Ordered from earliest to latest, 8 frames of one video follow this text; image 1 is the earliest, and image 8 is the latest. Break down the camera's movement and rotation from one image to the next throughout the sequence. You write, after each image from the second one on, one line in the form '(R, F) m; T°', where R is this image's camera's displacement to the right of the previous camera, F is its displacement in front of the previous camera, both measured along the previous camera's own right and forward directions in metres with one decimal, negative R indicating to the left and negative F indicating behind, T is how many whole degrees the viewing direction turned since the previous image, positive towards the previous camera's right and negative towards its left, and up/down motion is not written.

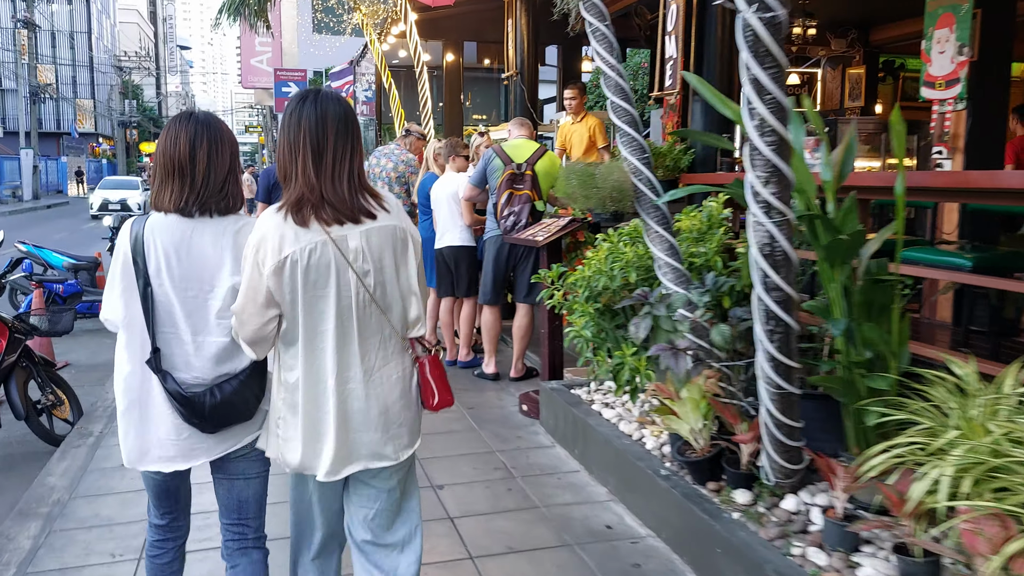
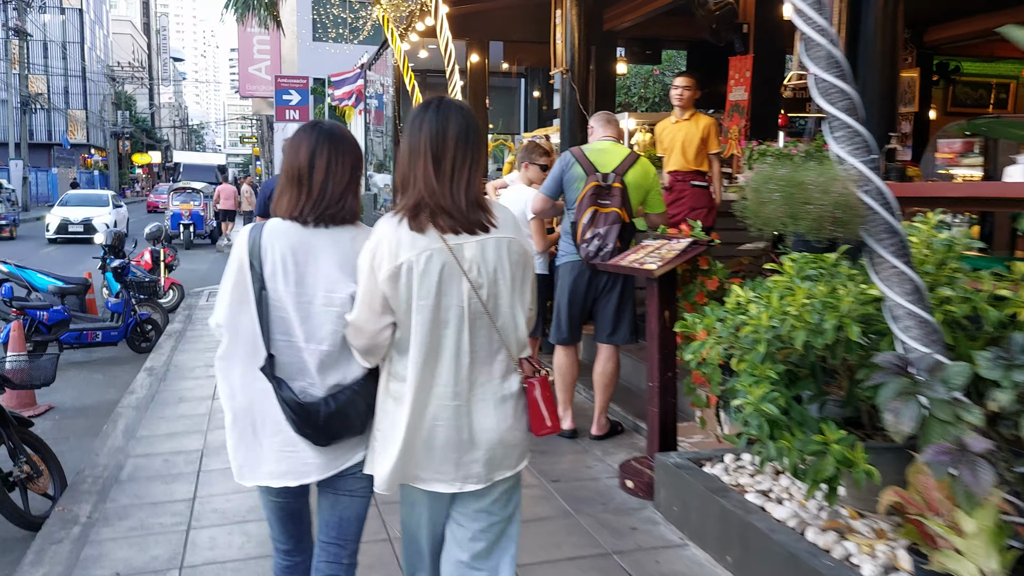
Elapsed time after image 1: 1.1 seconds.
(-0.5, +1.1) m; 0°
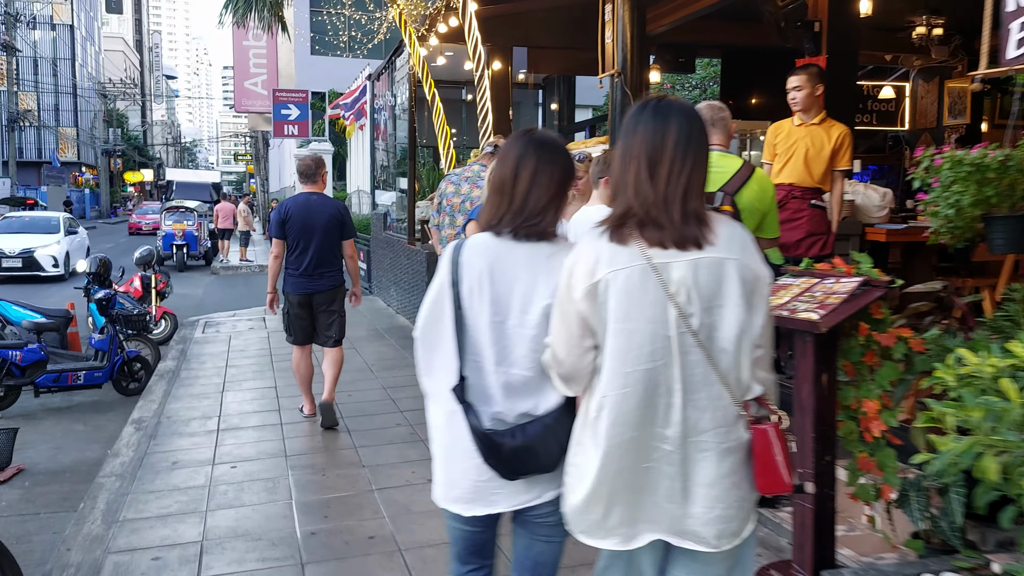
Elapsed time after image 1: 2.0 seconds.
(-0.4, +1.0) m; 0°
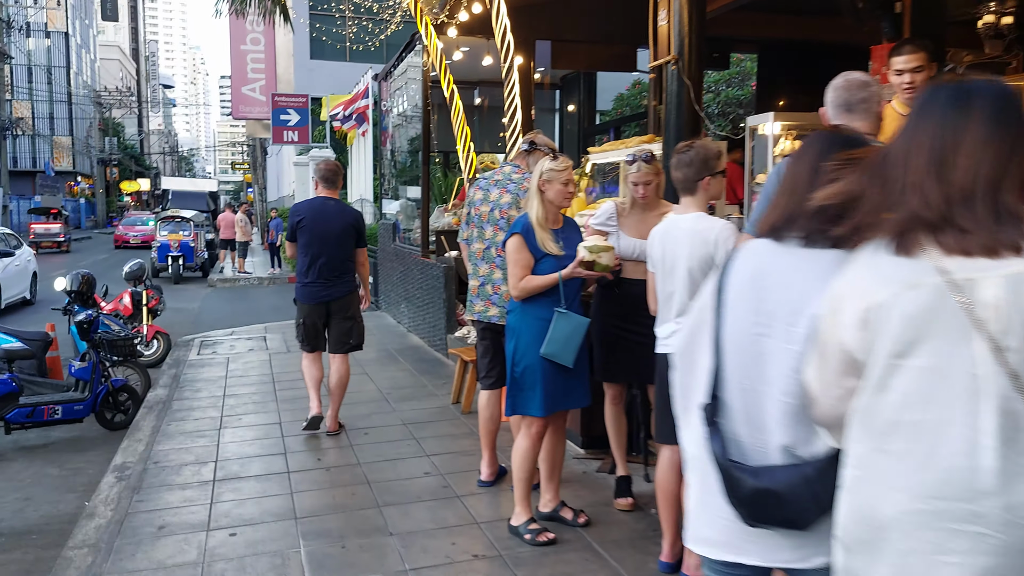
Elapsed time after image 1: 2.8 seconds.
(-0.3, +0.9) m; 0°
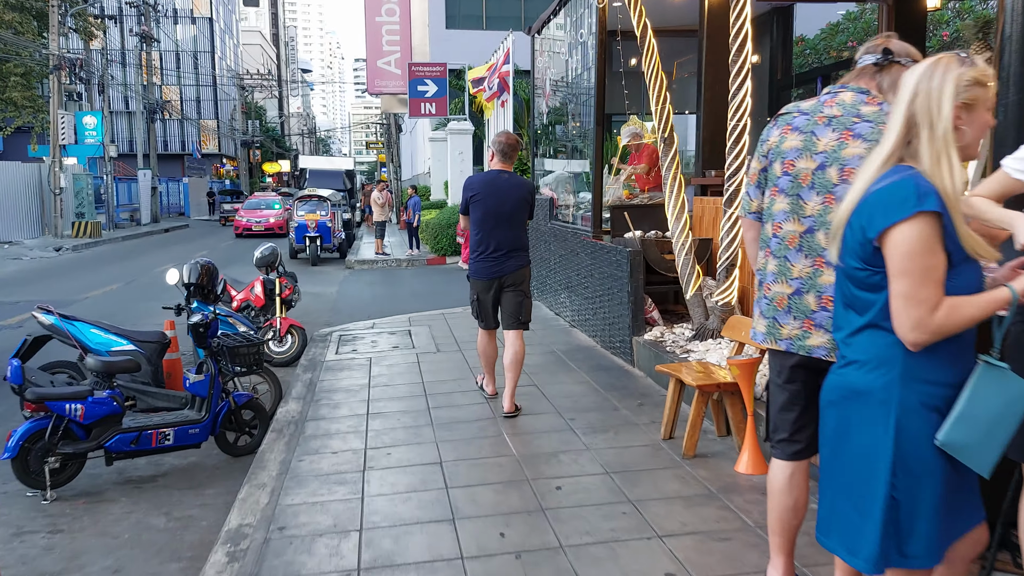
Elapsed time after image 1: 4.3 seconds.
(-0.6, +1.7) m; -9°
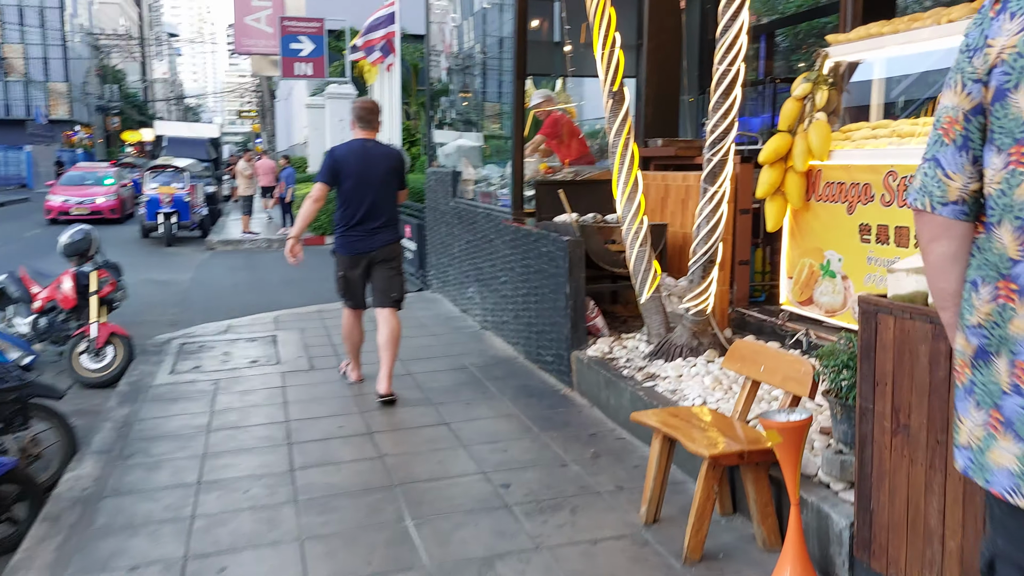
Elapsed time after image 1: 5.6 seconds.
(-0.1, +1.8) m; +8°
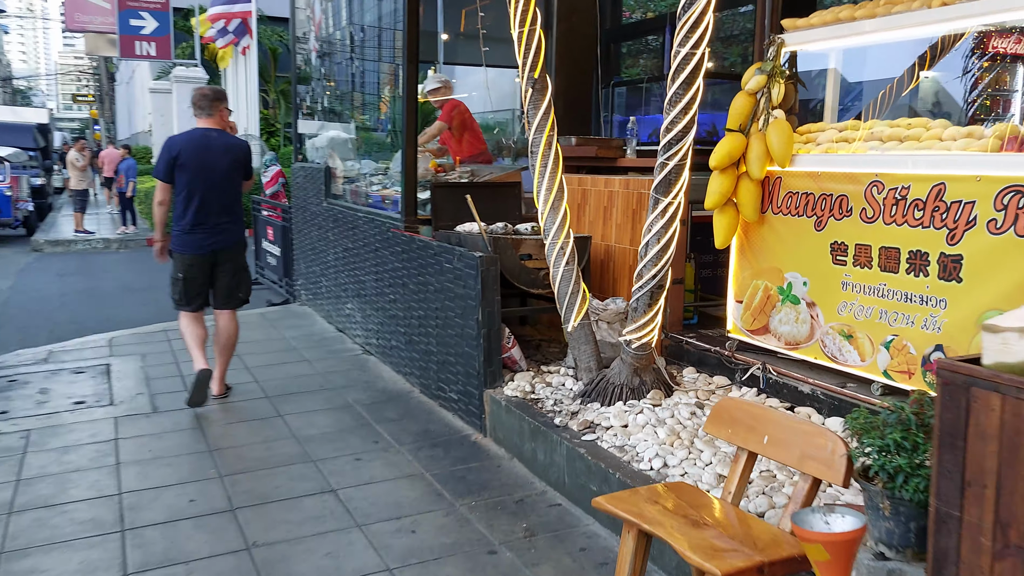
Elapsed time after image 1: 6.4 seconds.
(-0.2, +0.9) m; +9°
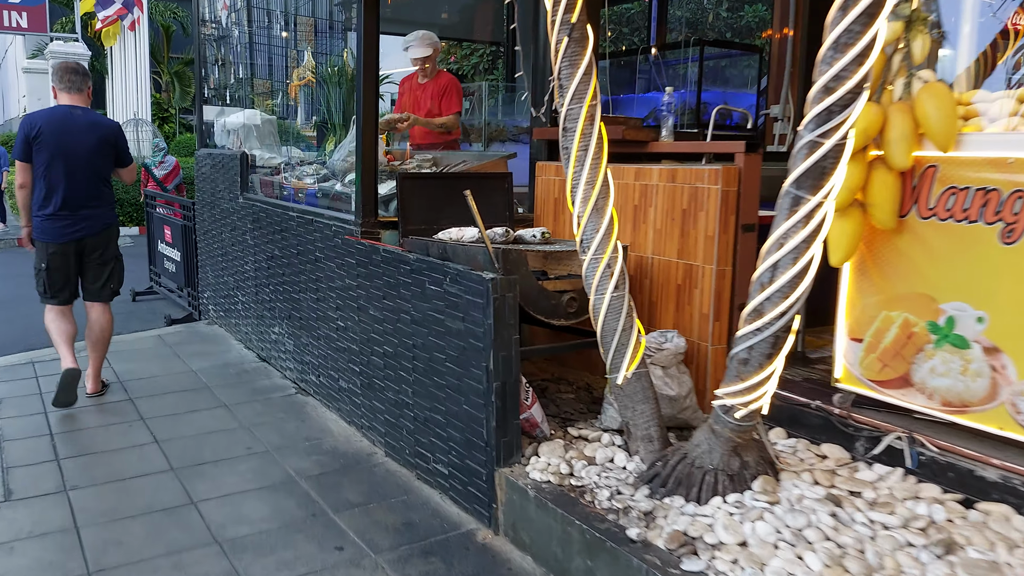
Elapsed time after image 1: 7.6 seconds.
(-0.4, +1.4) m; +6°
